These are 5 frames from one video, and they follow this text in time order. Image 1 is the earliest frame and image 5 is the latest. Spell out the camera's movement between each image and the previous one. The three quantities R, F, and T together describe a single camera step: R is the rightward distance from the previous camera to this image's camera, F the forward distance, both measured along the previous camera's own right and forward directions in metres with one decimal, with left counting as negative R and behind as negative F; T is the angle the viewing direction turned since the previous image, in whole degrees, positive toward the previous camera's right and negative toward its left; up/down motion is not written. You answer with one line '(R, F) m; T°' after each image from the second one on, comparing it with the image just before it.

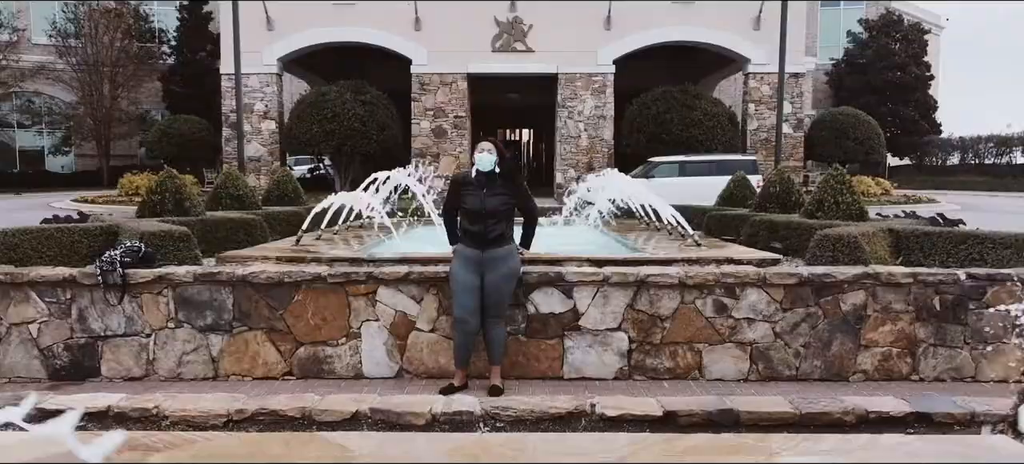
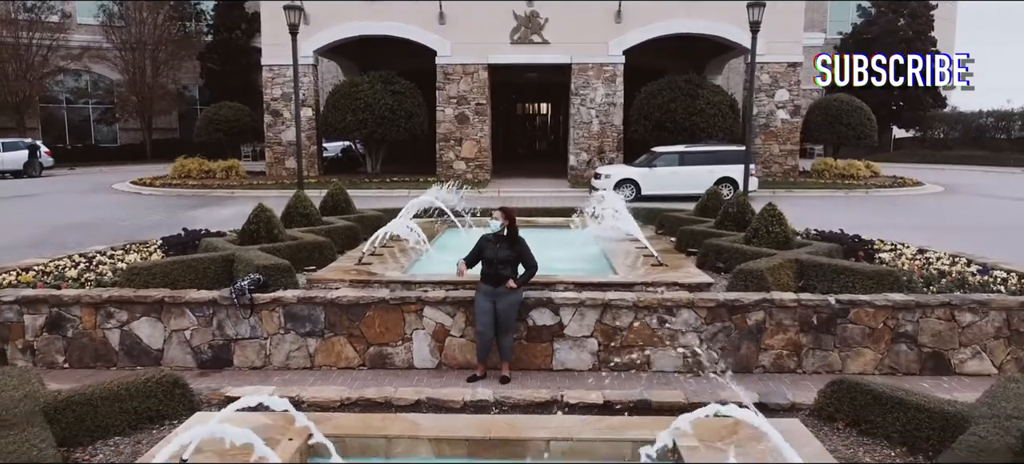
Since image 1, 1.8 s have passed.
(+0.1, -1.5) m; -2°
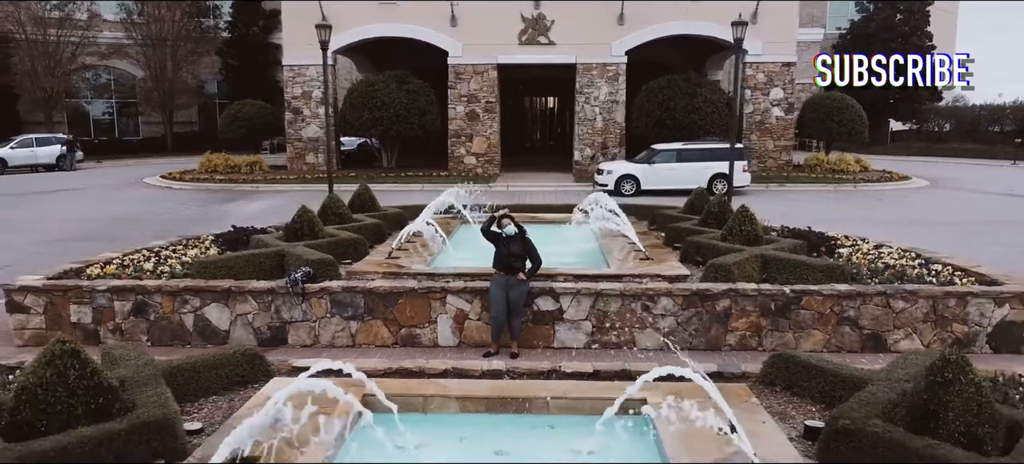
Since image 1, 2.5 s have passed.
(0.0, -1.0) m; -1°
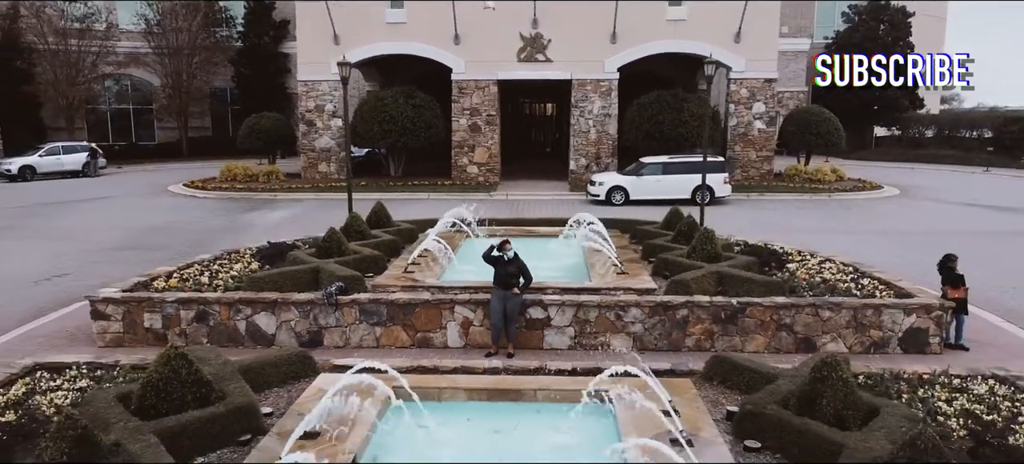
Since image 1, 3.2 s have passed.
(0.0, -1.3) m; 0°
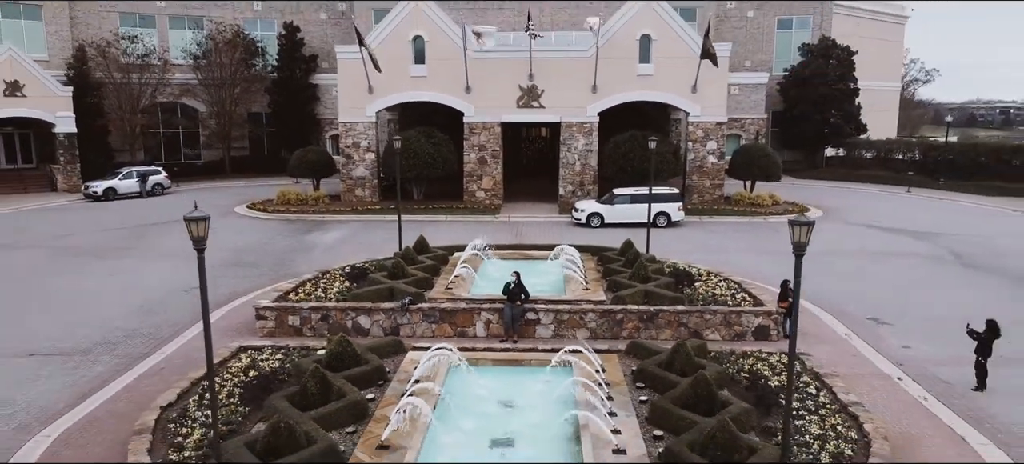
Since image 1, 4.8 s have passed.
(-0.1, -4.6) m; 0°
